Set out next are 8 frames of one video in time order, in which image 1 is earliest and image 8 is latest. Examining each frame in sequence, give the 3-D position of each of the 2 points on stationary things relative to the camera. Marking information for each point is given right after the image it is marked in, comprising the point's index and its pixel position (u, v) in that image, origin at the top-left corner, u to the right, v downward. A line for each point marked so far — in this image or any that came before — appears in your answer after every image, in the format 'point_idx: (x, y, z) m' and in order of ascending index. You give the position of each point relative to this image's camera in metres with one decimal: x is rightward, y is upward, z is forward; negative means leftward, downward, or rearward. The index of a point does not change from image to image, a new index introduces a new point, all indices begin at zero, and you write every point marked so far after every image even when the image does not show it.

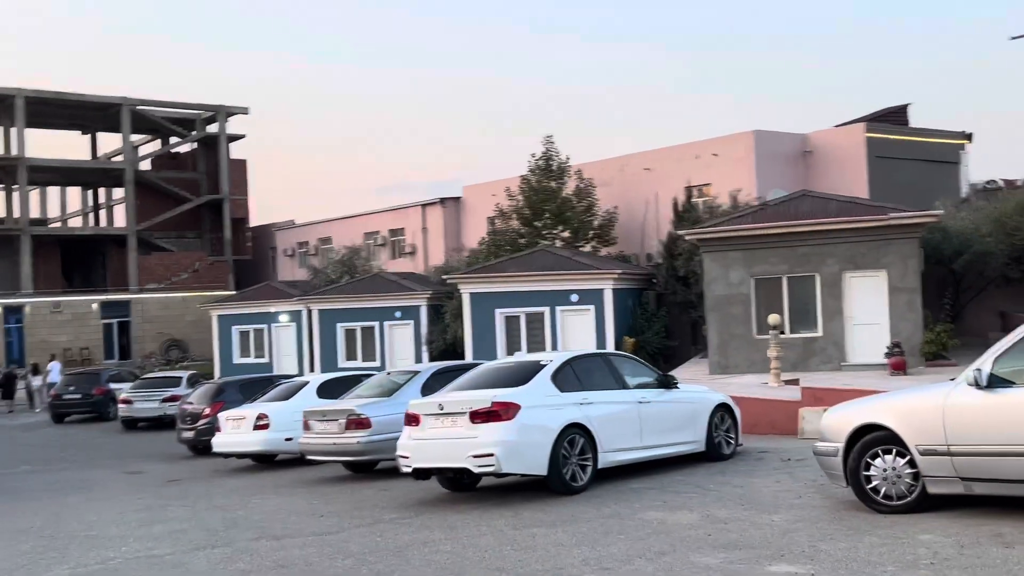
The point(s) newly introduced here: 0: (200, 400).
0: (-6.4, -2.3, +19.5) m
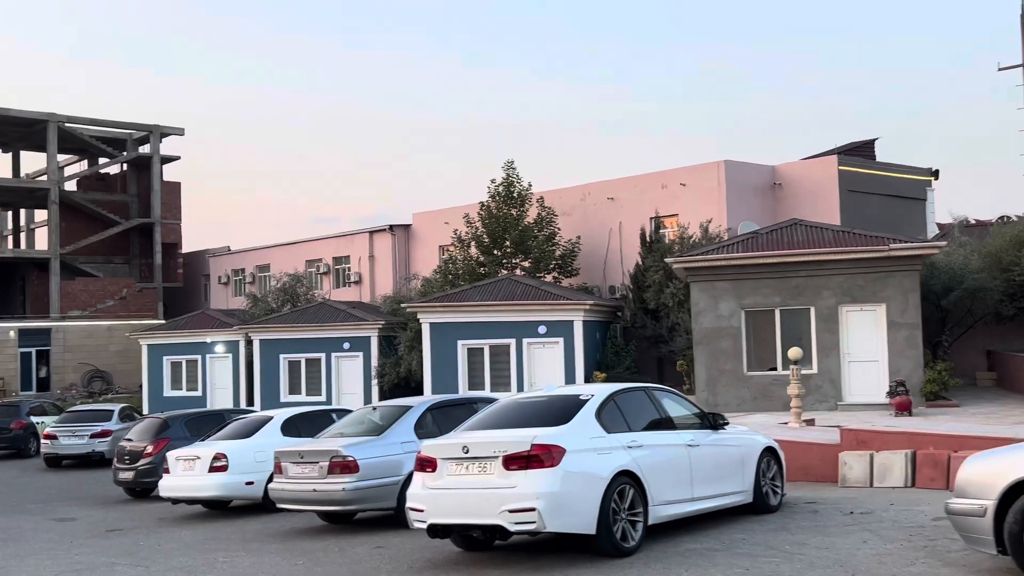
0: (-6.7, -2.7, +17.2) m
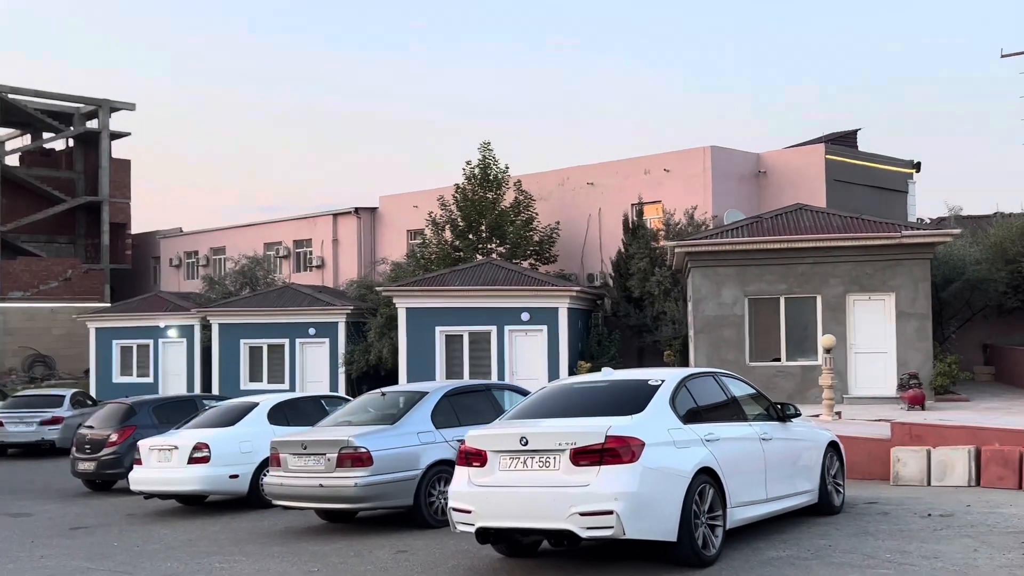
0: (-6.7, -2.2, +15.7) m
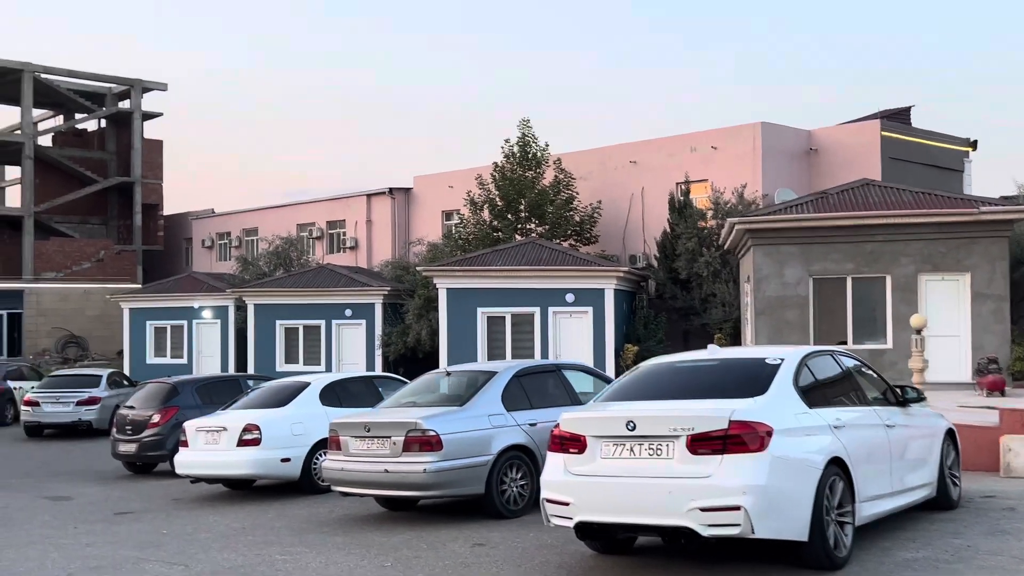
0: (-5.8, -1.8, +15.0) m
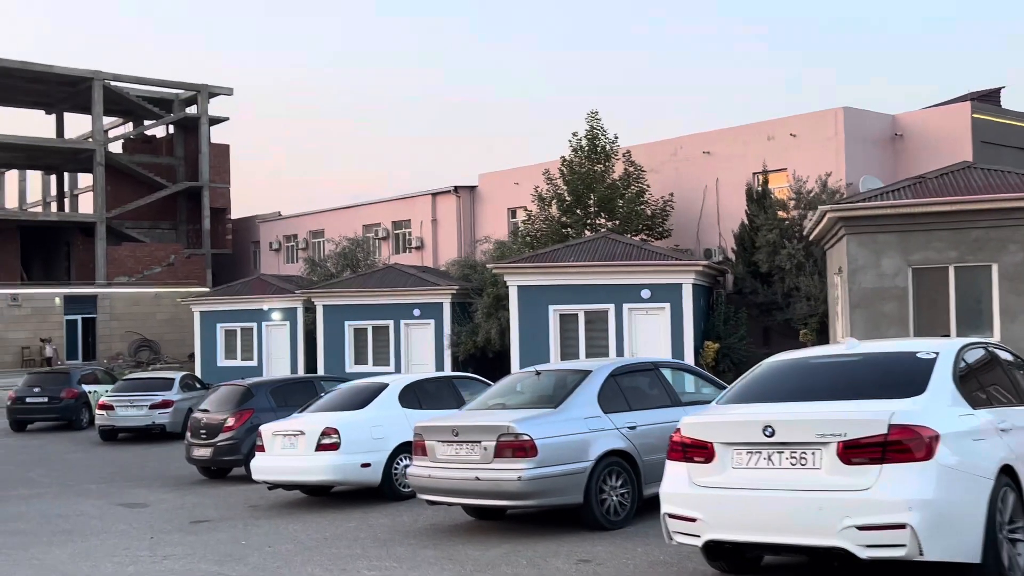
0: (-4.5, -1.8, +14.6) m
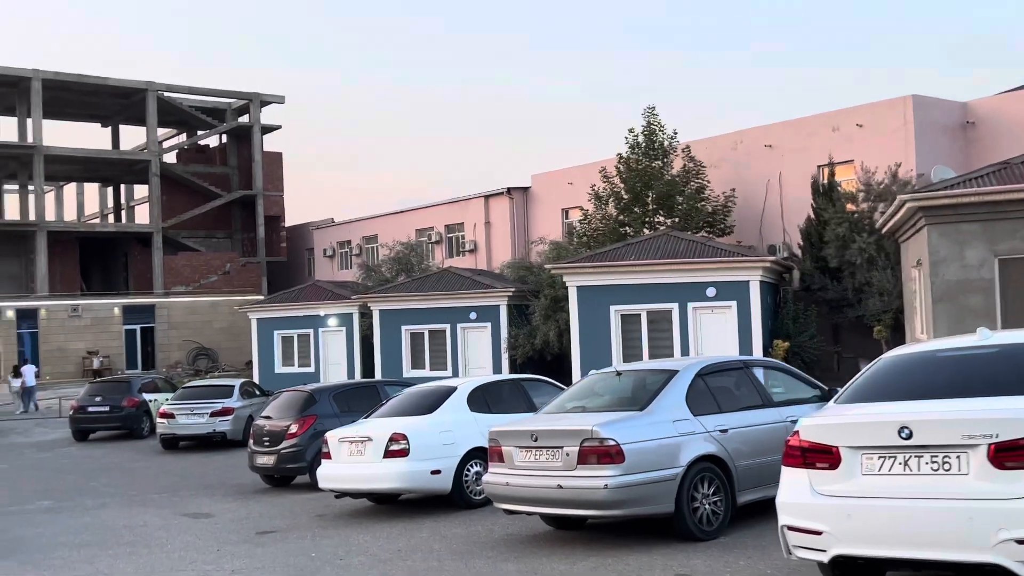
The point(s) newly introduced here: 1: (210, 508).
0: (-3.5, -1.9, +14.3) m
1: (-4.1, -3.0, +13.0) m
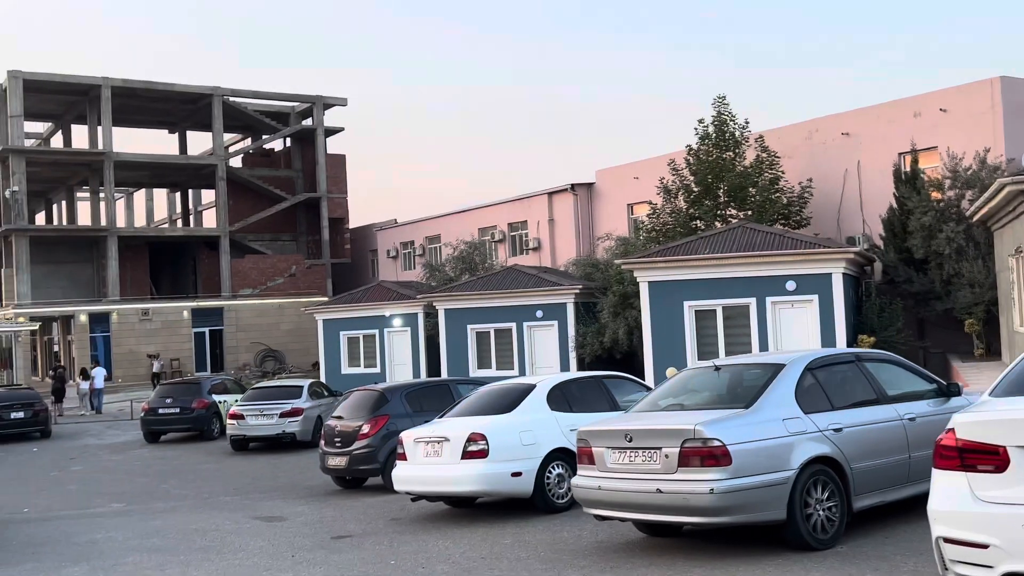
0: (-2.3, -1.8, +13.9) m
1: (-3.0, -3.0, +12.6) m
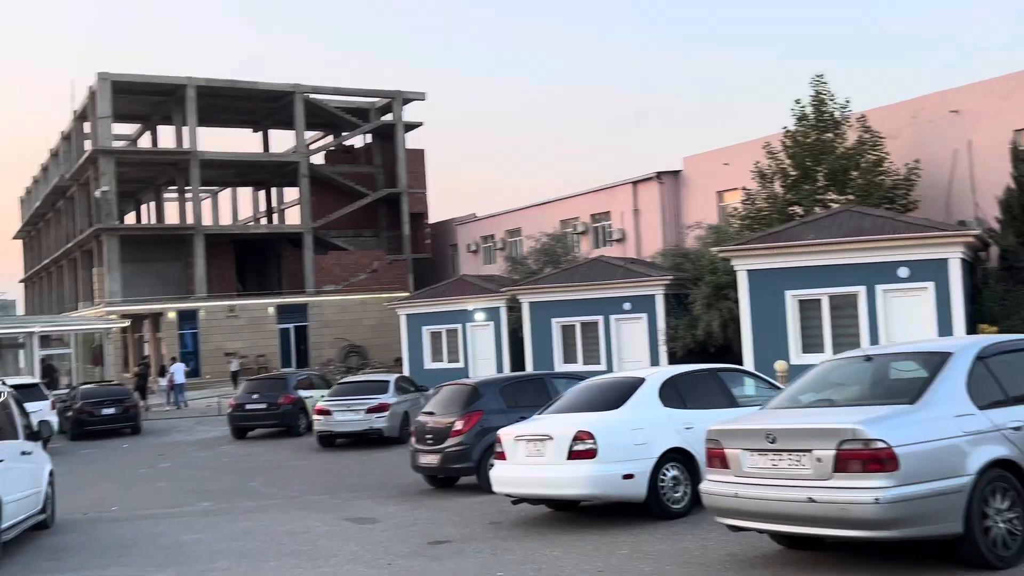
0: (-0.9, -1.7, +13.2) m
1: (-1.7, -2.8, +12.0) m
